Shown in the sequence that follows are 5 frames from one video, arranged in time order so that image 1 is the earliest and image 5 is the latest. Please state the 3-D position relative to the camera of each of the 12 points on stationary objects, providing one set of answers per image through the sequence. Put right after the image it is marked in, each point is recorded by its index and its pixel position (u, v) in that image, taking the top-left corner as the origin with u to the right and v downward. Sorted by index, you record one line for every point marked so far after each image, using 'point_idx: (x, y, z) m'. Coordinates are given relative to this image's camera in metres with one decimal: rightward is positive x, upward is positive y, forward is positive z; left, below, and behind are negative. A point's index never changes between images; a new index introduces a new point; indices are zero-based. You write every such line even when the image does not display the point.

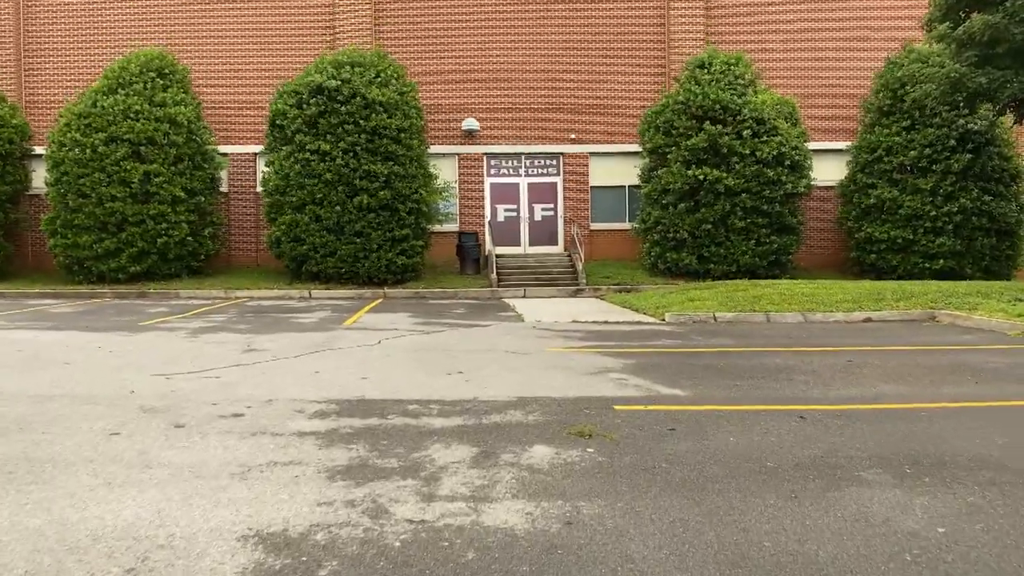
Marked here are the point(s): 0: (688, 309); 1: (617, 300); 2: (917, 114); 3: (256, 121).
0: (+2.6, -0.3, +12.0) m
1: (+1.9, -0.2, +14.6) m
2: (+9.4, +4.0, +18.6) m
3: (-6.3, +4.1, +19.7) m
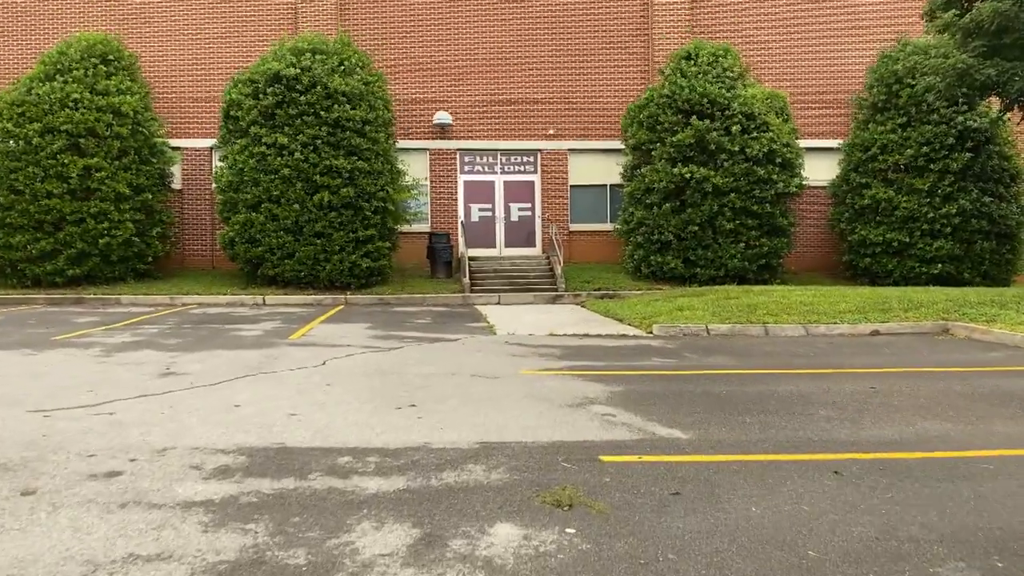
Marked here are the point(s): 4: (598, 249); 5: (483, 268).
0: (+2.2, -0.4, +10.8) m
1: (+1.4, -0.3, +13.4) m
2: (+8.8, +3.9, +17.6) m
3: (-6.9, +4.0, +18.3) m
4: (+2.1, +1.0, +19.9) m
5: (-0.6, +0.5, +18.1) m
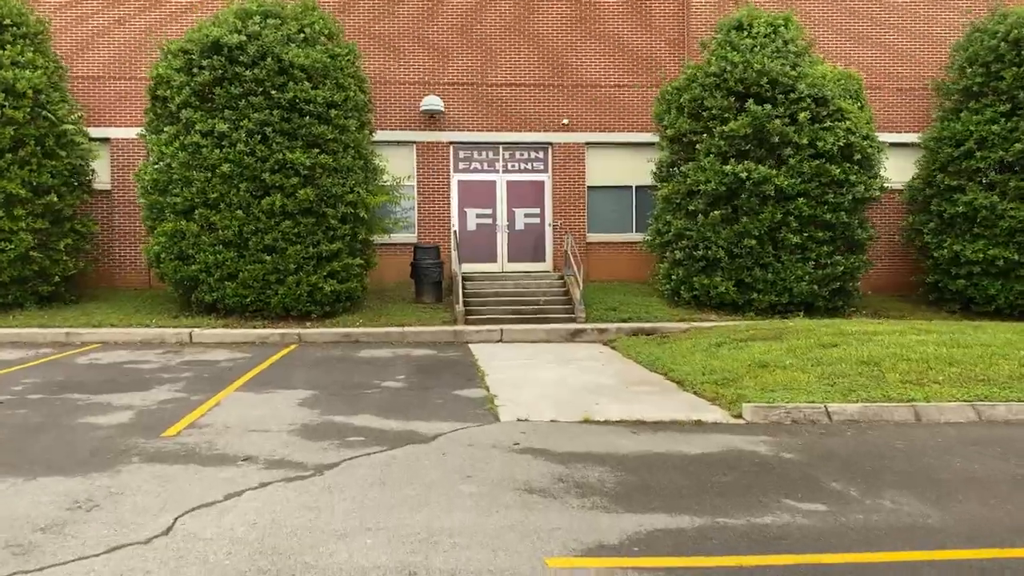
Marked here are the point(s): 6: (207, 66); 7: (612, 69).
0: (+2.3, -0.9, +7.2) m
1: (+1.5, -0.8, +9.8) m
2: (+8.9, +3.4, +14.0) m
3: (-6.8, +3.5, +14.7) m
4: (+2.2, +0.5, +16.2) m
5: (-0.6, 0.0, +14.5) m
6: (-4.8, +3.5, +12.6) m
7: (+2.0, +4.4, +16.0) m
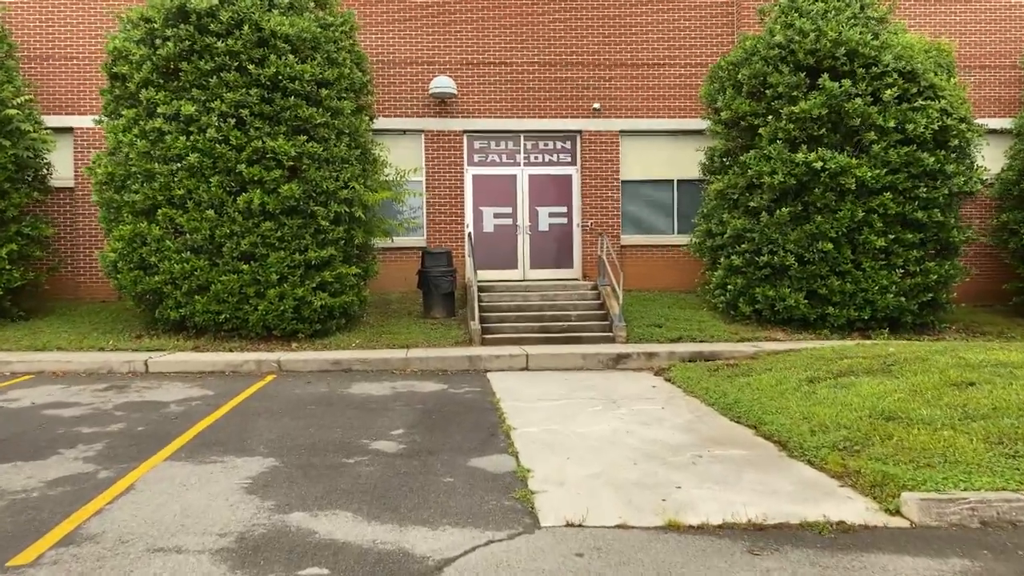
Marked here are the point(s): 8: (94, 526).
0: (+2.6, -1.1, +4.9) m
1: (+1.8, -1.0, +7.6) m
2: (+9.3, +3.2, +11.6) m
3: (-6.4, +3.3, +12.6) m
4: (+2.6, +0.3, +14.0) m
5: (-0.2, -0.2, +12.3) m
6: (-4.4, +3.3, +10.5) m
7: (+2.4, +4.2, +13.8) m
8: (-2.2, -1.2, +4.2) m
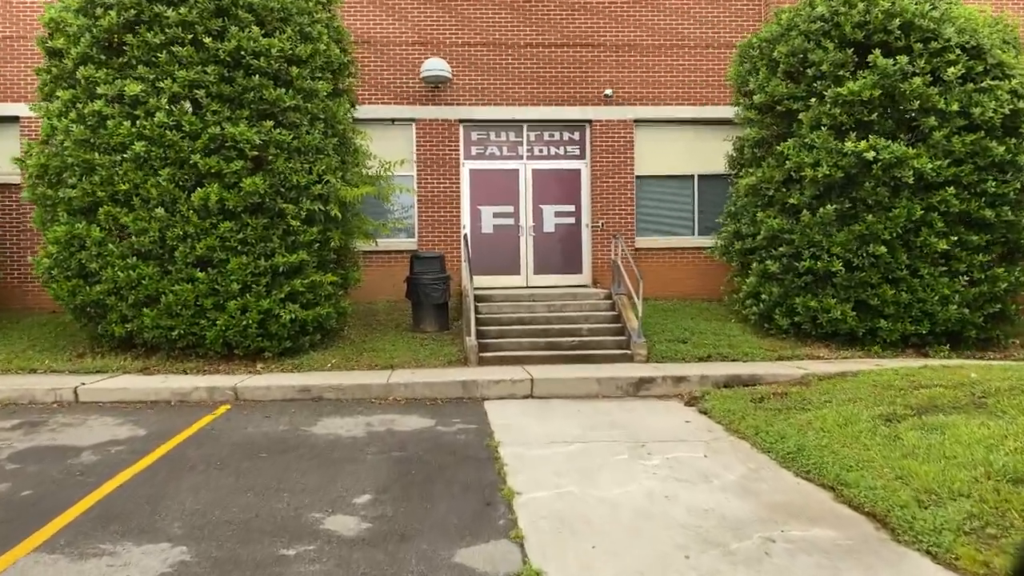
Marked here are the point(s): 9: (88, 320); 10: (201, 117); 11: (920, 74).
0: (+2.6, -1.2, +3.4) m
1: (+1.9, -1.1, +6.0) m
2: (+9.3, +3.1, +10.1) m
3: (-6.4, +3.2, +11.1) m
4: (+2.7, +0.2, +12.5) m
5: (-0.1, -0.3, +10.8) m
6: (-4.4, +3.1, +9.0) m
7: (+2.4, +4.0, +12.3) m
8: (-2.1, -1.3, +2.6) m
9: (-5.0, -0.4, +9.5) m
10: (-3.4, +1.9, +8.9) m
11: (+4.8, +2.5, +9.5) m
